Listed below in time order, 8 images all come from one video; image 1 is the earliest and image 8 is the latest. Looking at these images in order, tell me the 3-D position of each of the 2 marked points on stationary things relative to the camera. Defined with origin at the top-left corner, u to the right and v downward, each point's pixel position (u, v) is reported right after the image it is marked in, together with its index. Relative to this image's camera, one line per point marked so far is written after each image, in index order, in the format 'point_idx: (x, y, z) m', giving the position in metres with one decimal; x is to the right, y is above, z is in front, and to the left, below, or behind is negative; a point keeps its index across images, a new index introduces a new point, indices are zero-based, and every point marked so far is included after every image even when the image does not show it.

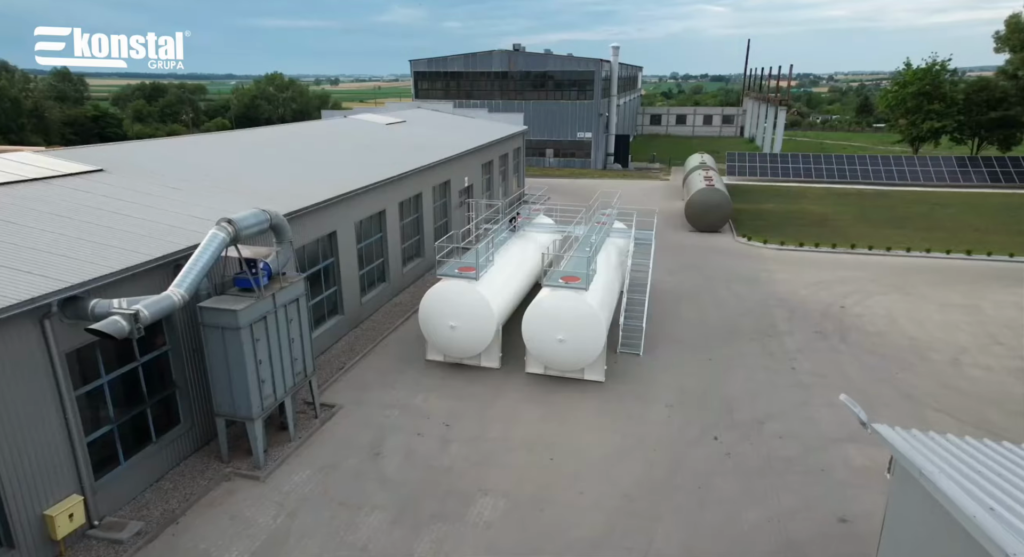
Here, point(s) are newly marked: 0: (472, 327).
0: (-0.7, -0.8, +10.5) m
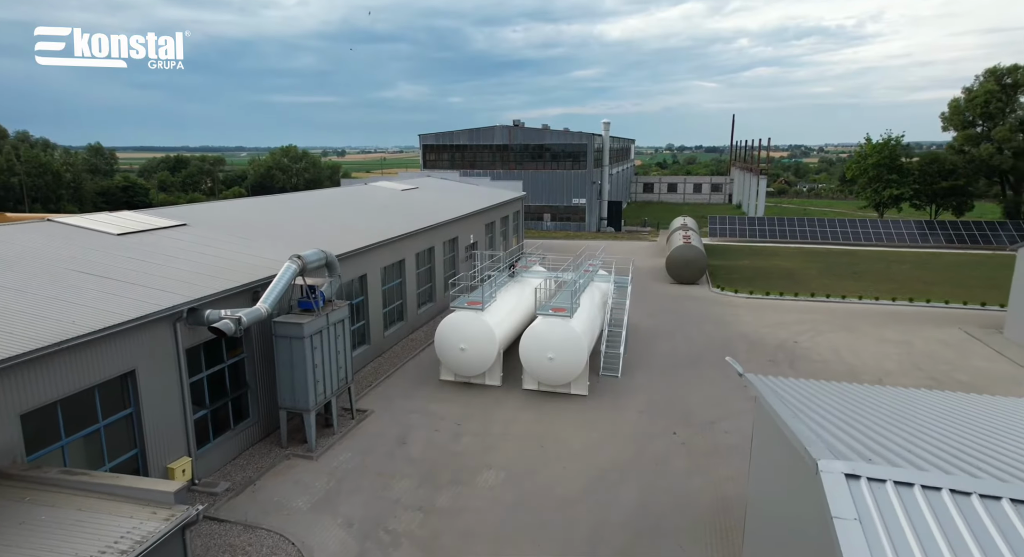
0: (-0.7, -1.5, +12.9) m
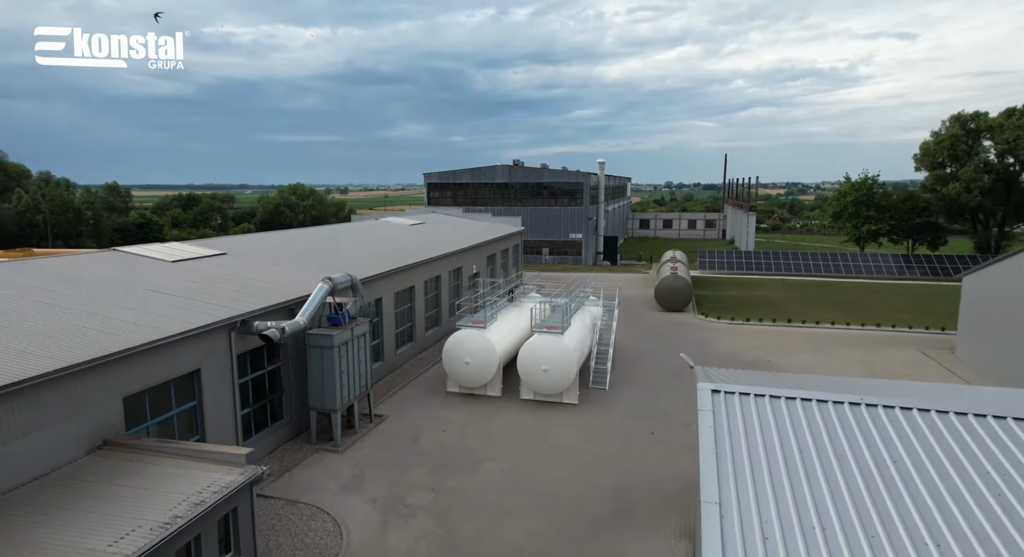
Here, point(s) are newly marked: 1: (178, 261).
0: (-0.7, -2.0, +14.7) m
1: (-7.2, +0.4, +13.3) m
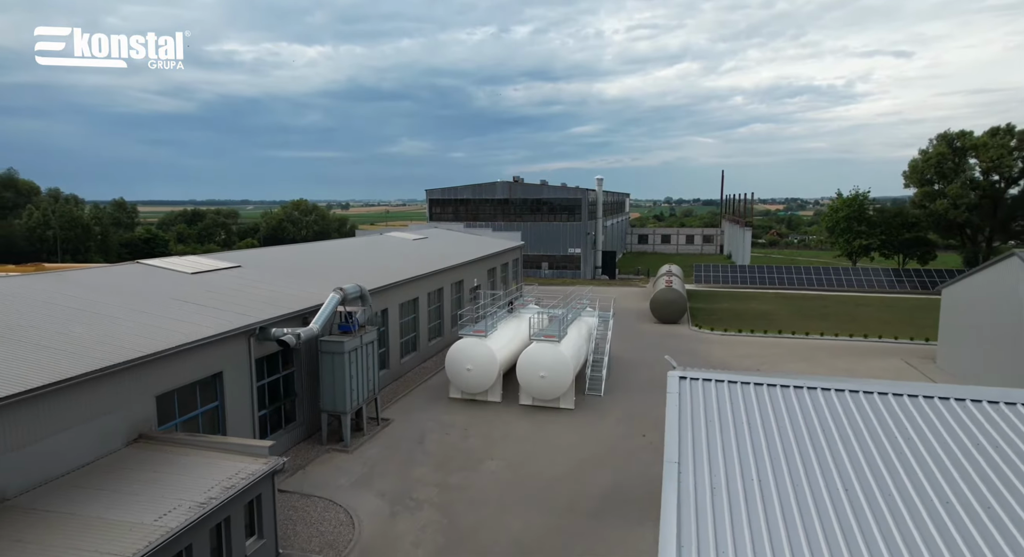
0: (-0.8, -2.3, +15.4) m
1: (-7.2, +0.1, +14.1) m
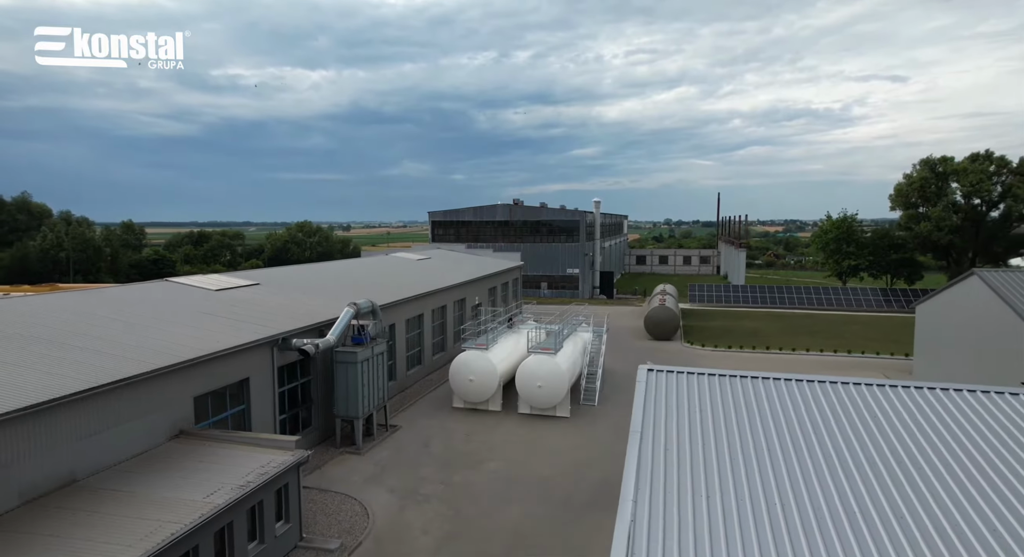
0: (-0.8, -2.7, +16.5) m
1: (-7.3, -0.3, +15.3) m
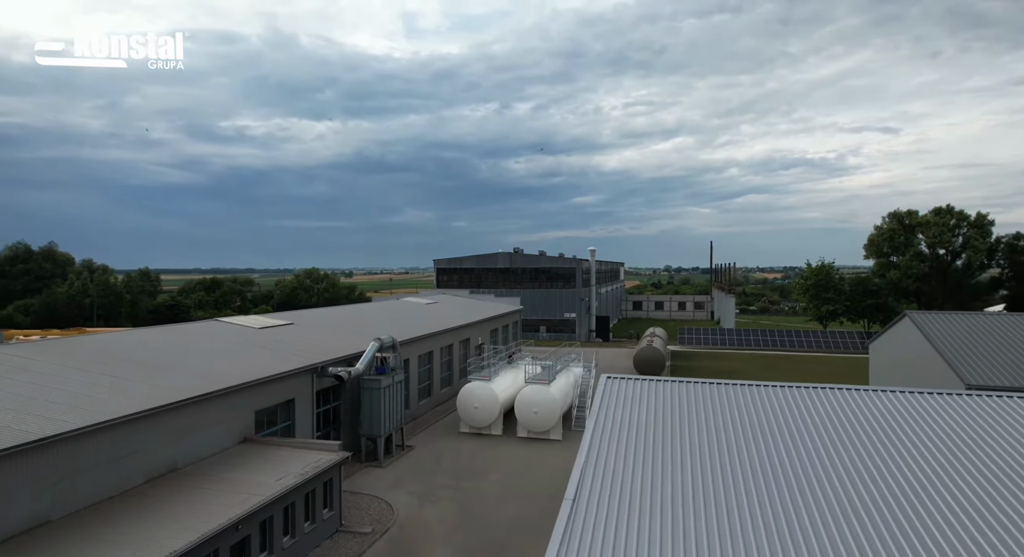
0: (-0.8, -4.0, +19.0) m
1: (-7.3, -1.4, +18.0) m
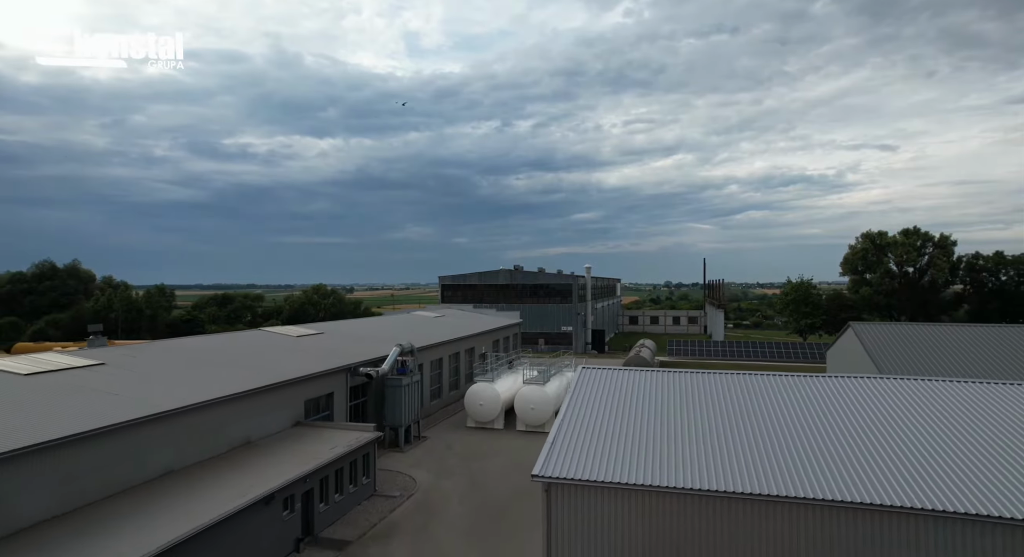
0: (-0.8, -4.5, +22.0) m
1: (-7.3, -2.0, +21.1) m
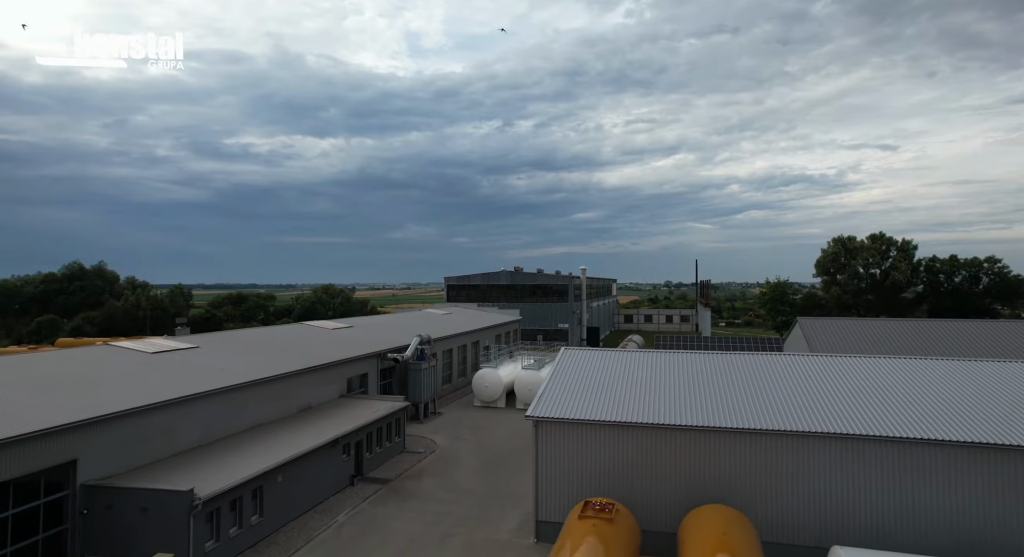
0: (-0.8, -4.6, +26.0) m
1: (-7.2, -2.0, +25.1) m
